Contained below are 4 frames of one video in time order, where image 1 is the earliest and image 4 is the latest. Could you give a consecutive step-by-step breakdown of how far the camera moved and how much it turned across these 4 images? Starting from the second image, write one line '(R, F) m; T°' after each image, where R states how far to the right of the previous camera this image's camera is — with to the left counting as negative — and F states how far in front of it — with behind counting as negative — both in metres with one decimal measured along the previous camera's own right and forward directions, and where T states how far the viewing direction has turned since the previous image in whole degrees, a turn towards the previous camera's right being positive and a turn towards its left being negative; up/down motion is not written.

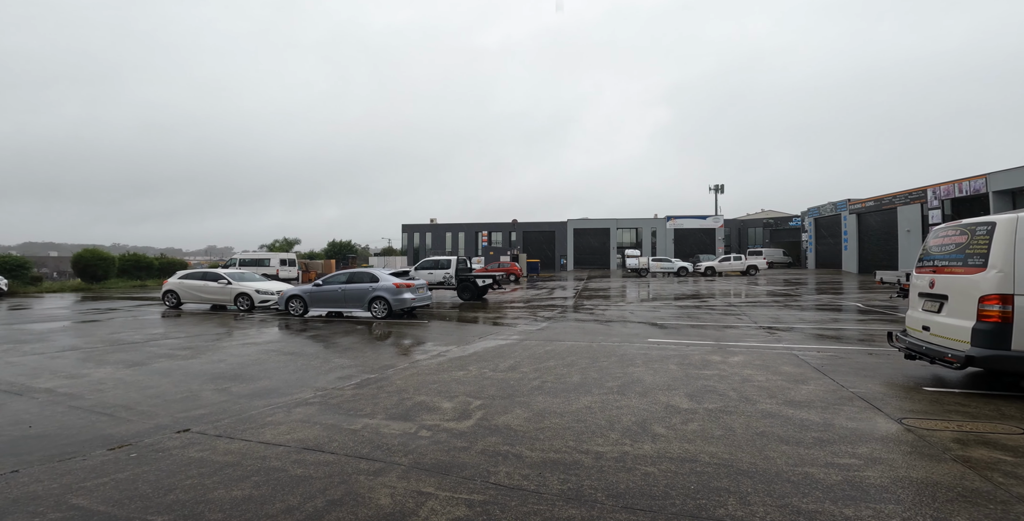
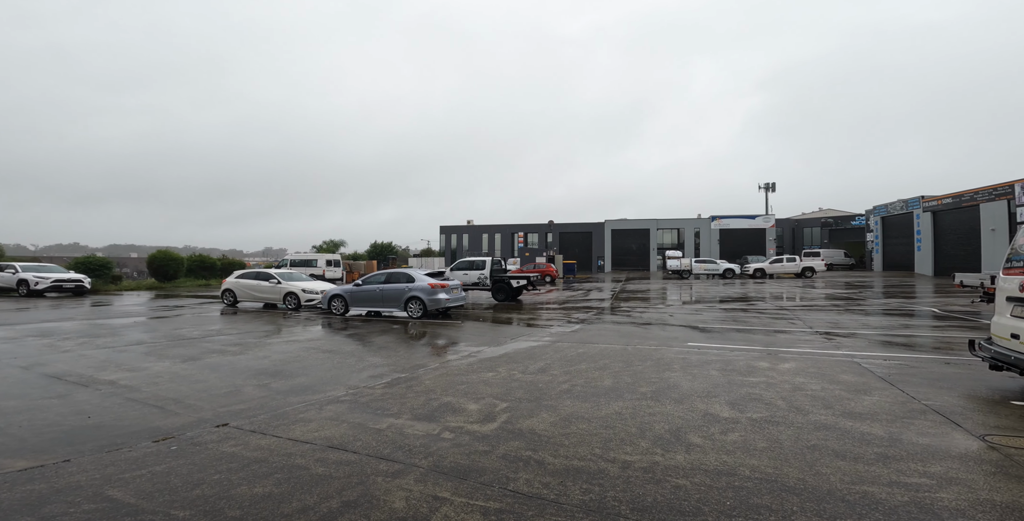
(+0.2, +0.1) m; -5°
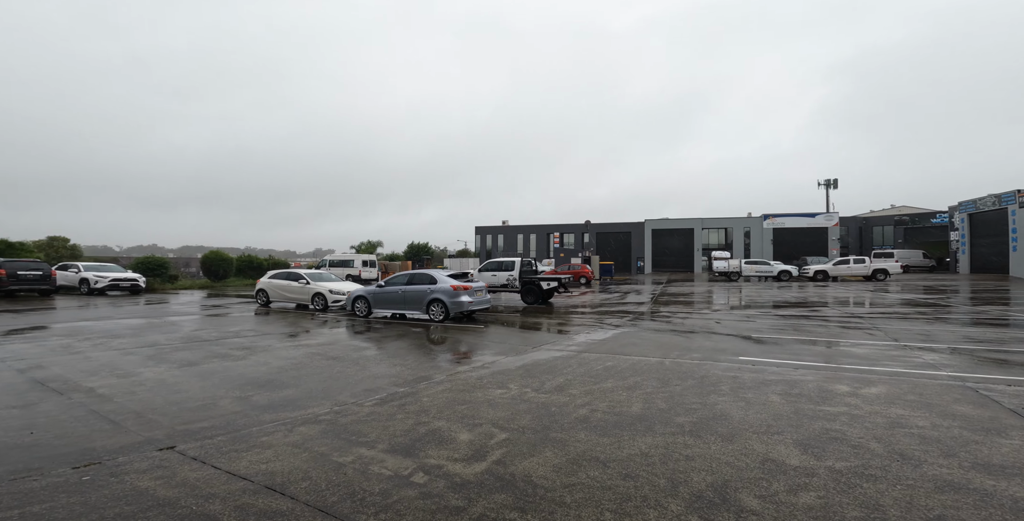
(+0.4, +1.1) m; -6°
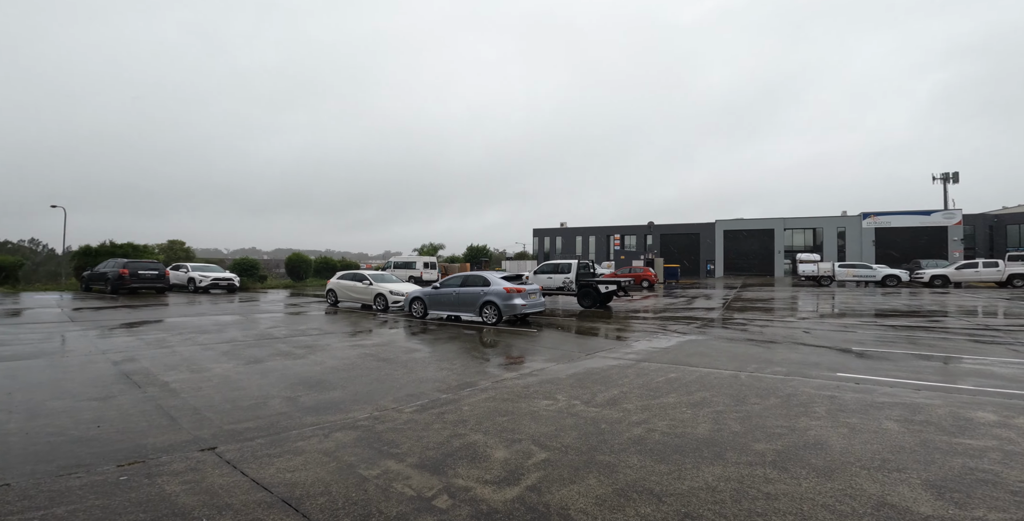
(+0.2, +0.4) m; -8°
